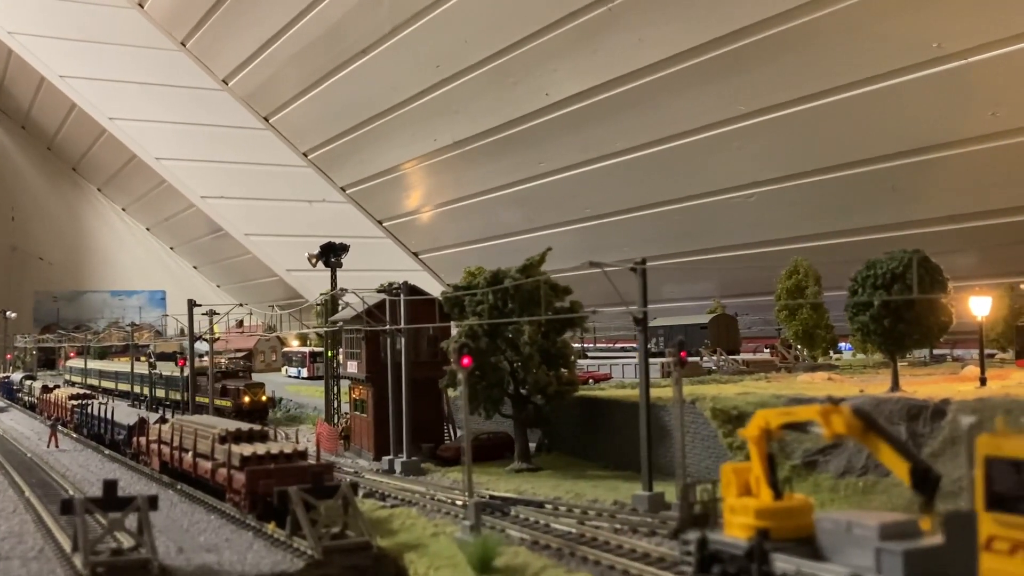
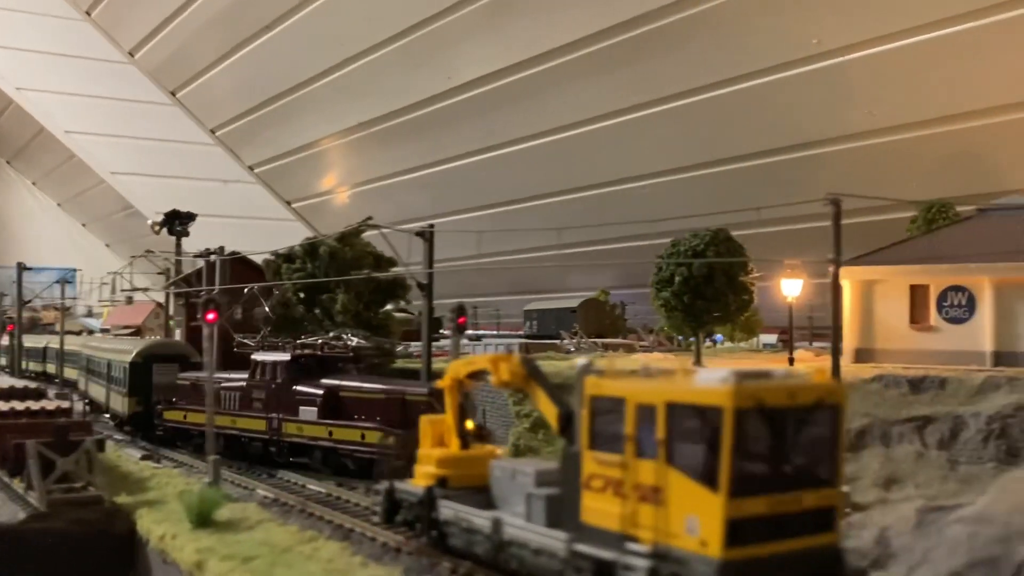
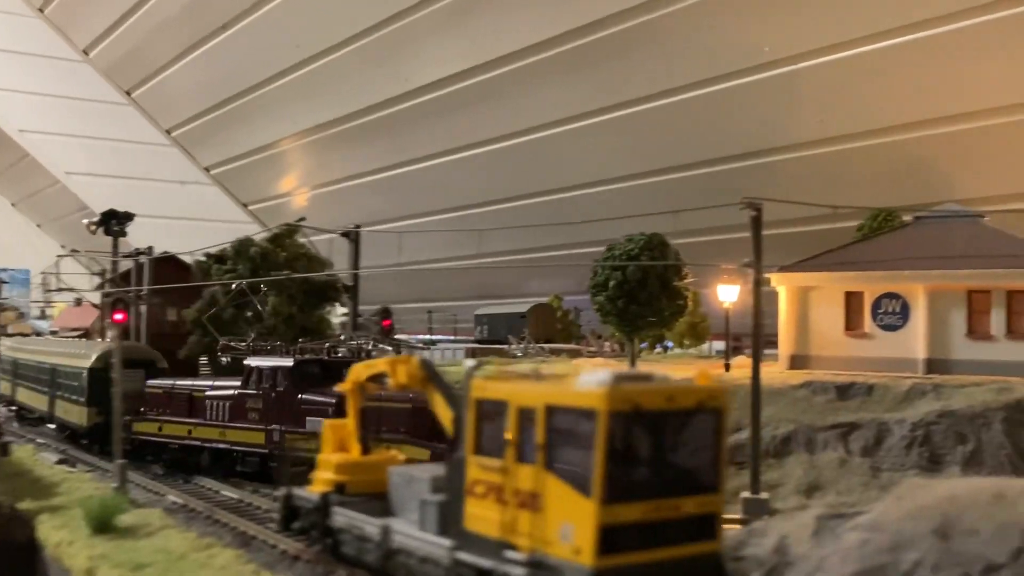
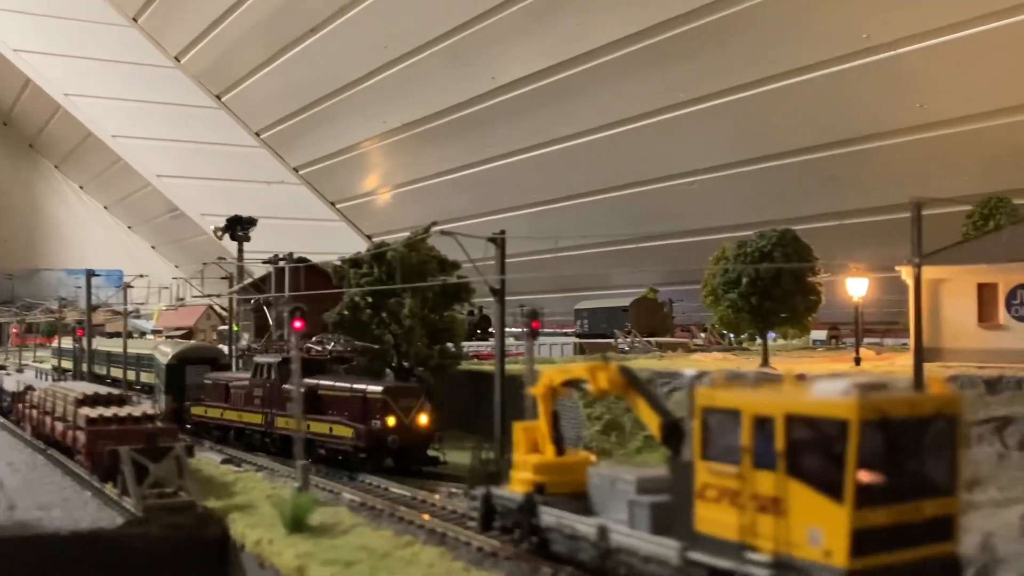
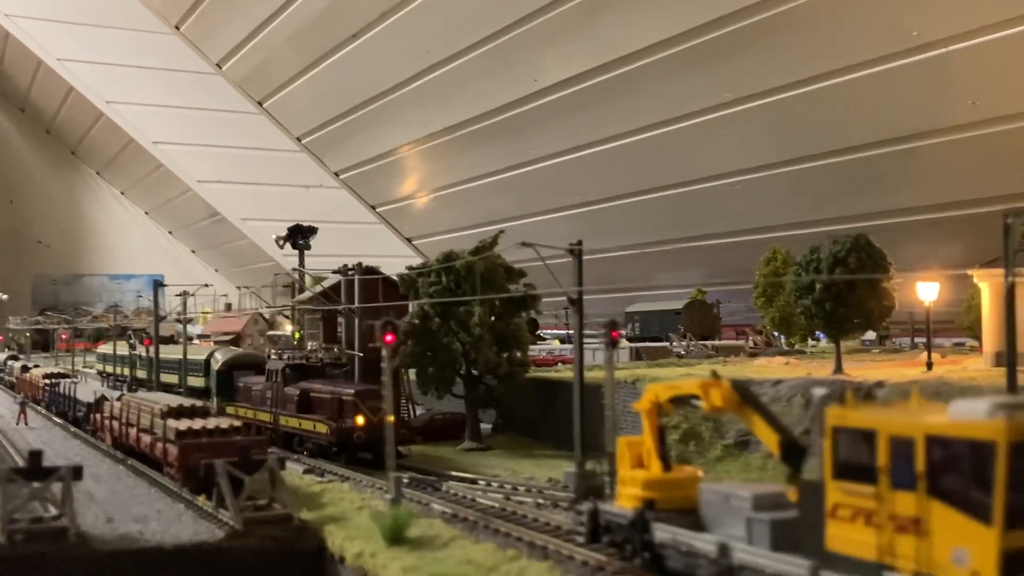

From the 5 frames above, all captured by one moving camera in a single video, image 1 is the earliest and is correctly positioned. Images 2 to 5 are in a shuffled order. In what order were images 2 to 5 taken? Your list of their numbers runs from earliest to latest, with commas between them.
5, 4, 2, 3
